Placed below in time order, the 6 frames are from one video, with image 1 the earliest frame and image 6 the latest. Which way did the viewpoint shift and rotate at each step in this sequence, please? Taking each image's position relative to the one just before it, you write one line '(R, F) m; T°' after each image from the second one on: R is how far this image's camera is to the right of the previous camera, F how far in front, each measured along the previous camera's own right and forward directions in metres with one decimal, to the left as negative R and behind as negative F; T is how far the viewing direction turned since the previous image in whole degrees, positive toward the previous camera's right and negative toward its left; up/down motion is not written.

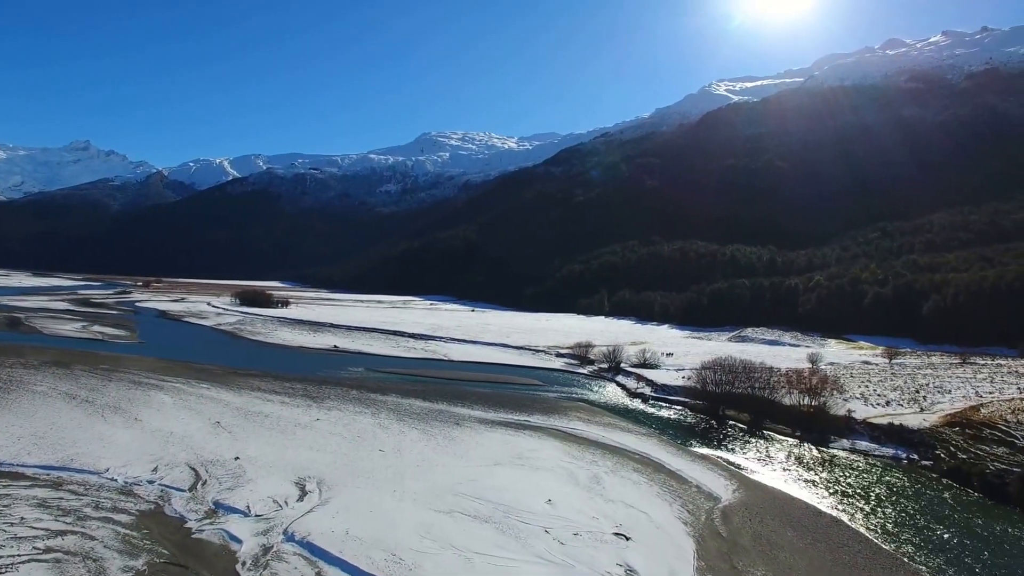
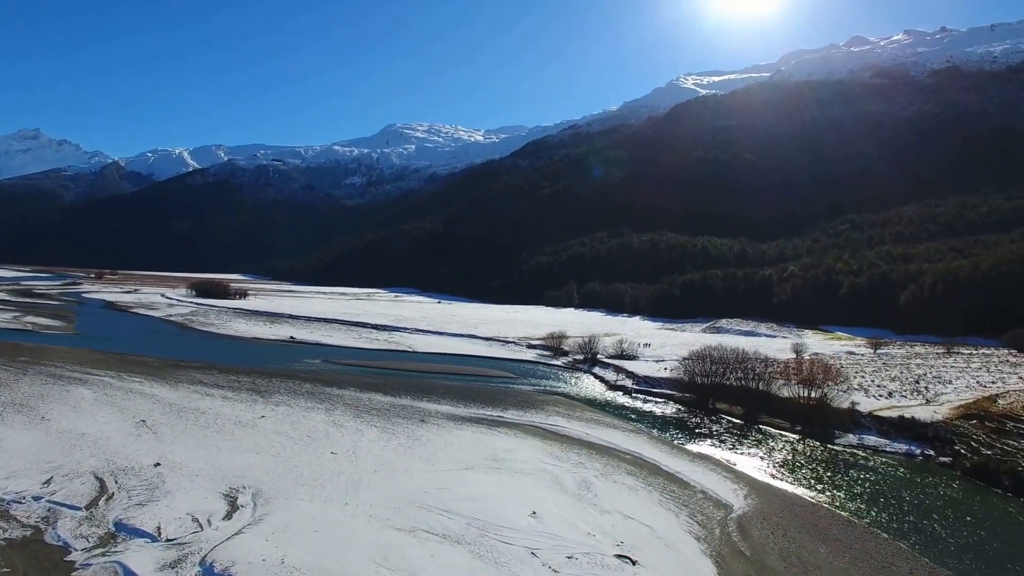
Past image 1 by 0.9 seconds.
(-0.2, +3.2) m; +2°
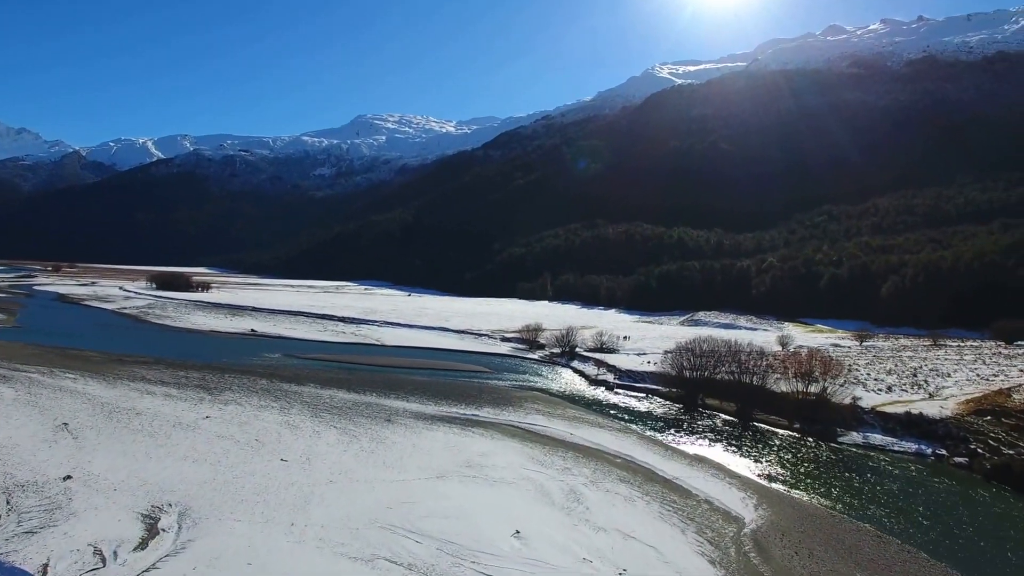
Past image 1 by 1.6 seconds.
(-0.1, +2.5) m; +2°
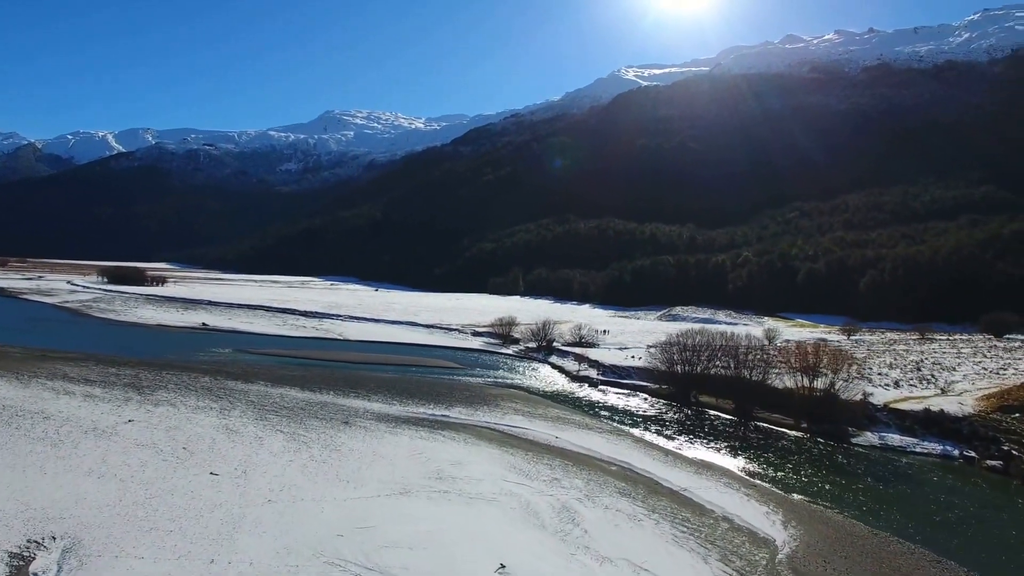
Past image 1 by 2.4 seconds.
(-0.2, +2.9) m; +2°
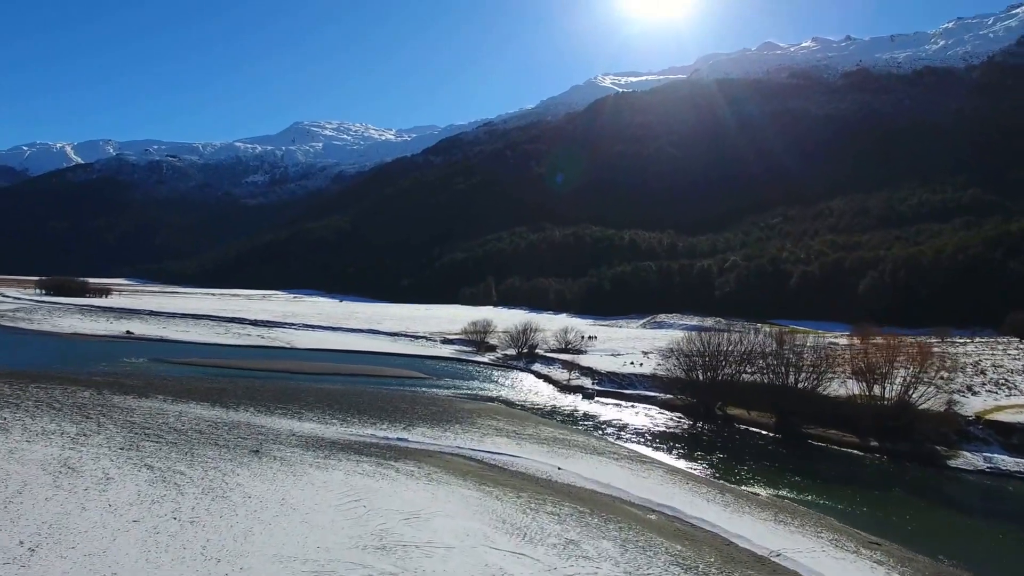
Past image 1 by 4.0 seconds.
(-0.2, +5.8) m; +2°
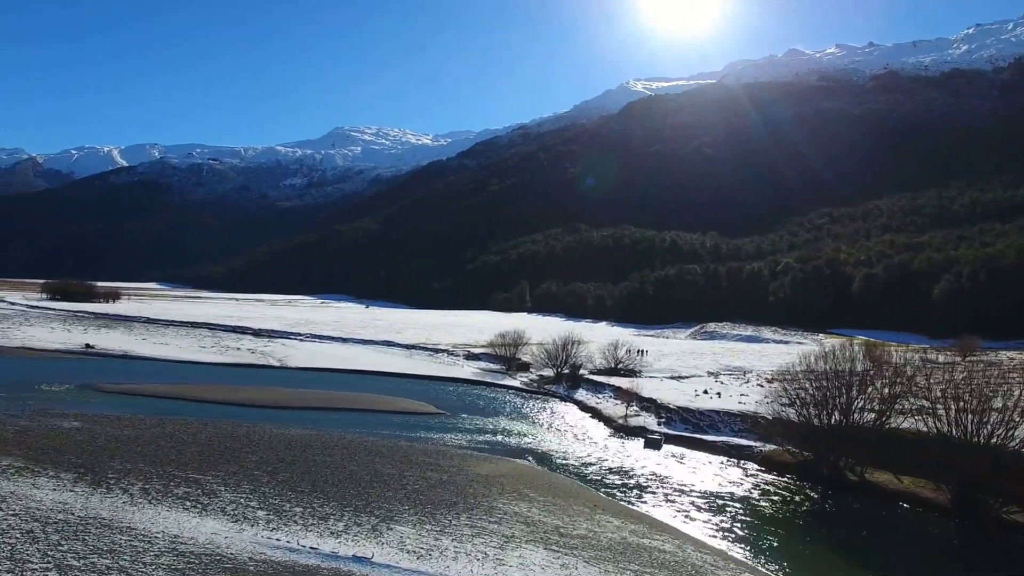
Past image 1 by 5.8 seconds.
(-0.1, +6.8) m; -2°
